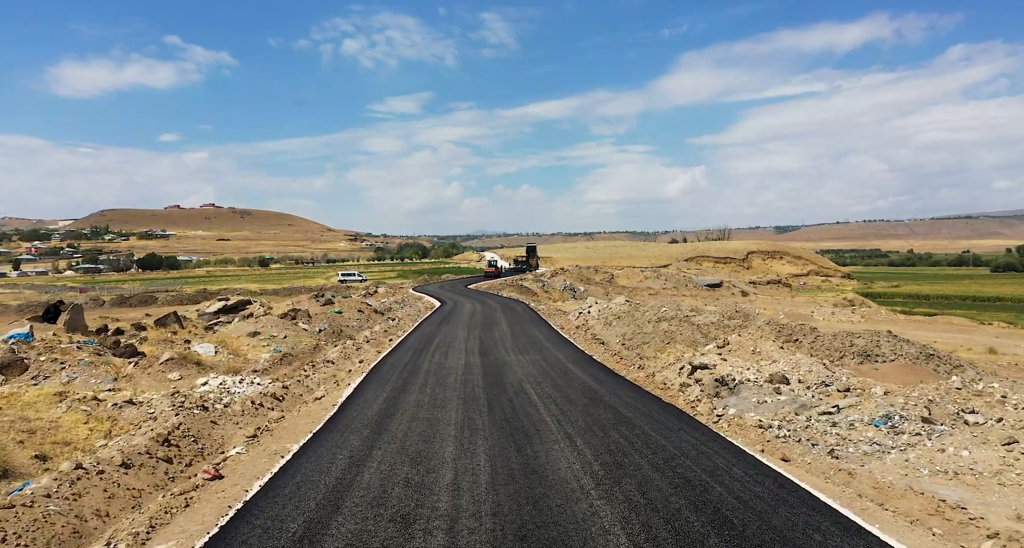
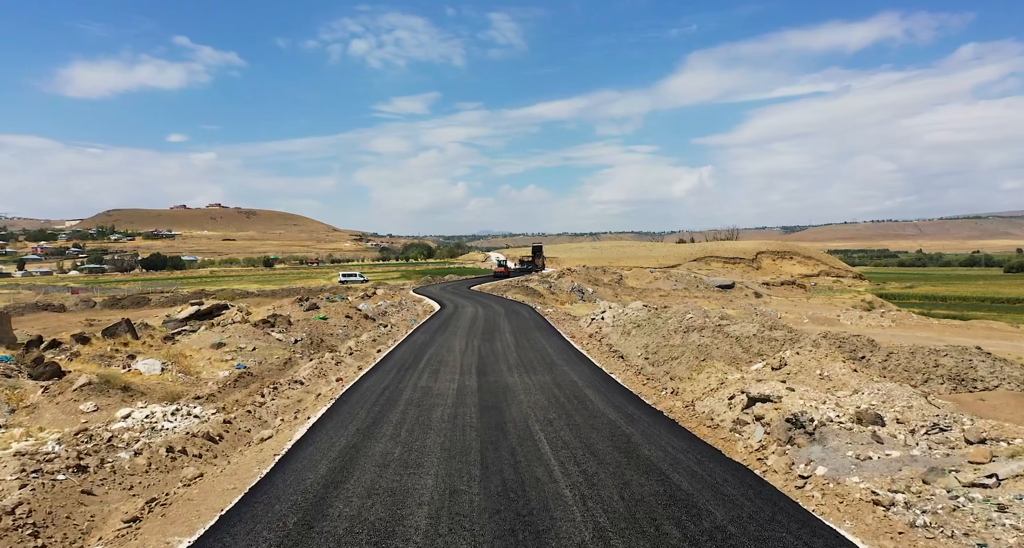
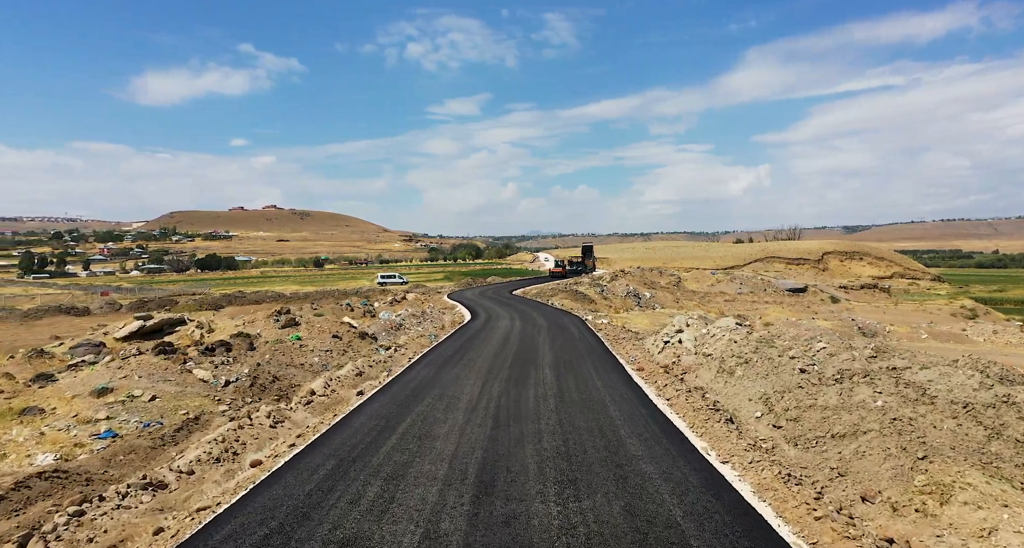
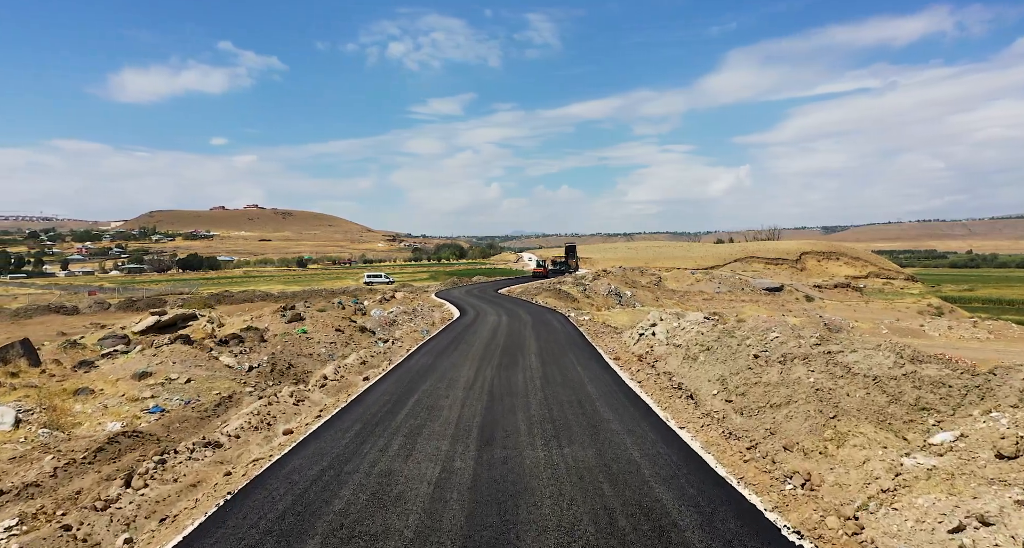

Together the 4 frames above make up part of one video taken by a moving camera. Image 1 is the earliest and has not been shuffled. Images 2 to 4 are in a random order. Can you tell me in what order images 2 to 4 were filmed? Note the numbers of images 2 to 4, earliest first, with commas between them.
2, 4, 3
